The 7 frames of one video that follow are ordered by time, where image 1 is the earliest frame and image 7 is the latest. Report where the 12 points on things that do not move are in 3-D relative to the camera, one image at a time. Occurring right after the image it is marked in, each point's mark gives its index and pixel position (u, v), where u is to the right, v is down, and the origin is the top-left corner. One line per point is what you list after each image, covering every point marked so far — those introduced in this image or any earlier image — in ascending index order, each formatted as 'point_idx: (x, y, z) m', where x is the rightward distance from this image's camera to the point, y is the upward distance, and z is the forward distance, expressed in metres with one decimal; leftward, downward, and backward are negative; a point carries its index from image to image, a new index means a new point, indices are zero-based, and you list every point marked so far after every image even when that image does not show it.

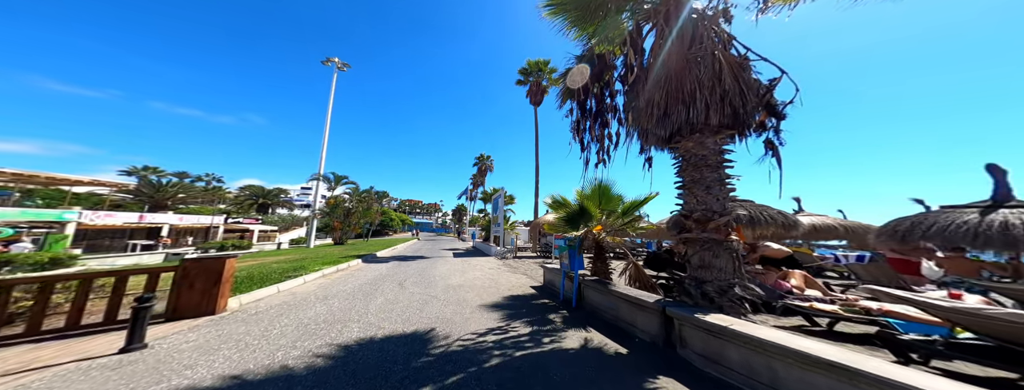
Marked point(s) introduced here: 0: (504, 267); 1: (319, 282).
0: (-0.4, -3.4, +11.7) m
1: (-5.8, -2.6, +7.6) m
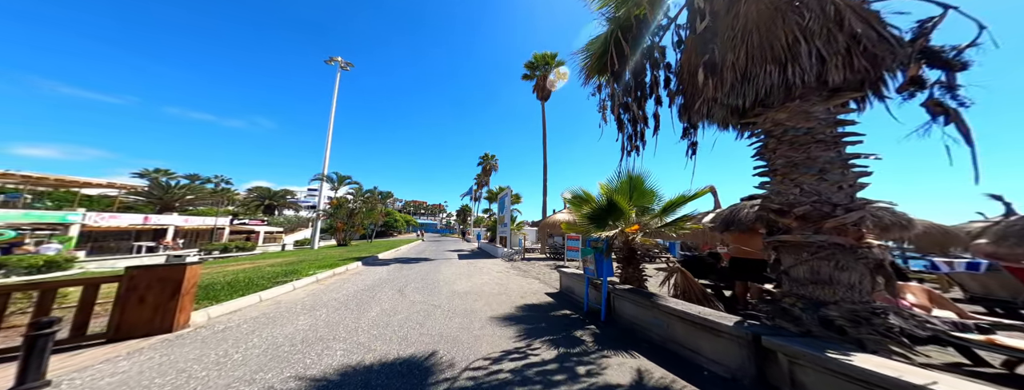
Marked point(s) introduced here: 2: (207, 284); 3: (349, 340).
0: (0.0, -3.3, +10.9) m
1: (-5.5, -2.5, +6.9) m
2: (-7.5, -2.2, +6.2) m
3: (-2.4, -2.1, +3.7) m
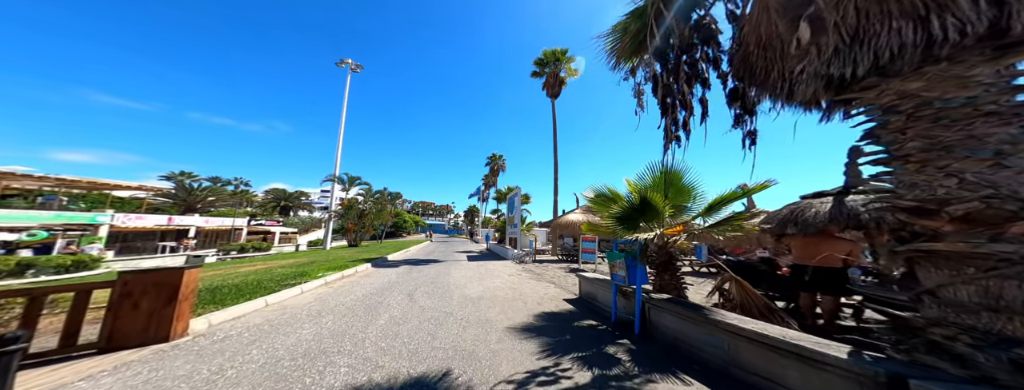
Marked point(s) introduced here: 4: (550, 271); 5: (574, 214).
0: (+0.5, -3.3, +10.4) m
1: (-5.1, -2.5, +6.6) m
2: (-7.1, -2.2, +6.1) m
3: (-2.1, -2.1, +3.4) m
4: (+1.5, -3.1, +10.3) m
5: (+3.4, -1.2, +14.7) m
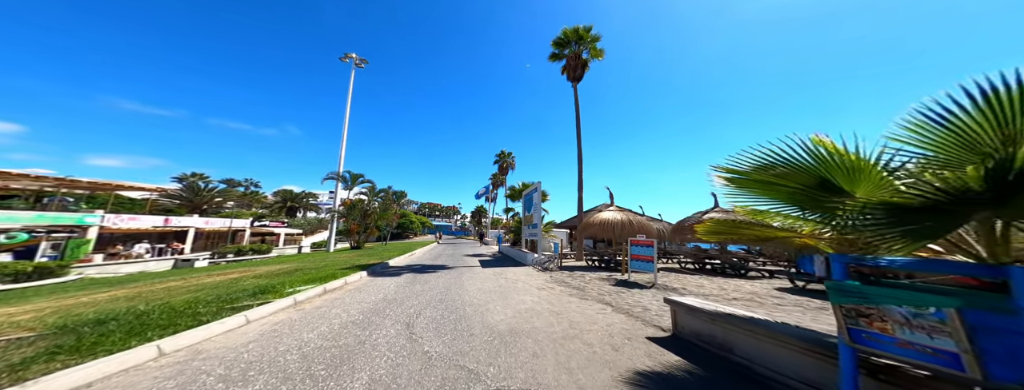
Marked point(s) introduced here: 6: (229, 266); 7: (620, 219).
0: (+1.5, -2.9, +8.1) m
1: (-4.2, -2.2, +4.5) m
2: (-6.3, -1.9, +4.0) m
3: (-1.3, -1.7, +1.1) m
4: (+2.4, -2.8, +8.0) m
5: (+4.5, -0.9, +12.3) m
6: (-19.7, -5.0, +17.6) m
7: (+5.1, -1.2, +11.7) m
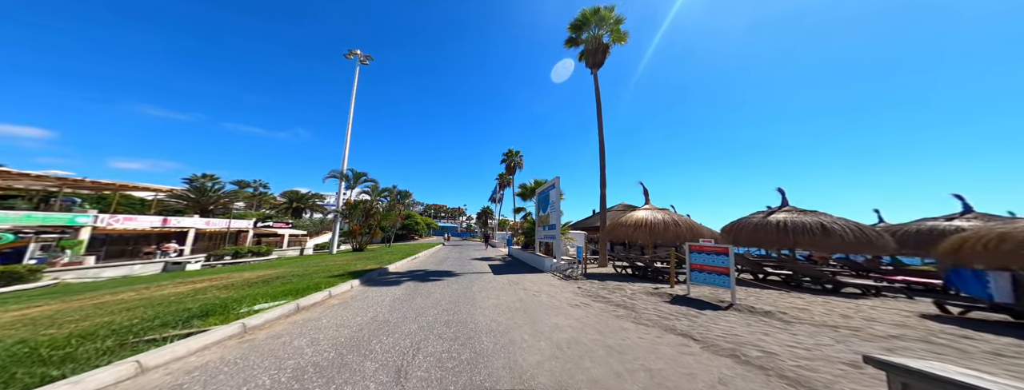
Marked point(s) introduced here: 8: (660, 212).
0: (+2.1, -2.7, +6.4) m
1: (-3.7, -2.0, +2.8) m
2: (-5.7, -1.6, +2.4) m
3: (-0.8, -1.5, -0.6) m
4: (+3.1, -2.6, +6.2) m
5: (+5.2, -0.7, +10.5) m
6: (-18.8, -4.8, +16.3) m
7: (+5.8, -1.0, +9.9) m
8: (+6.1, -0.7, +10.3) m
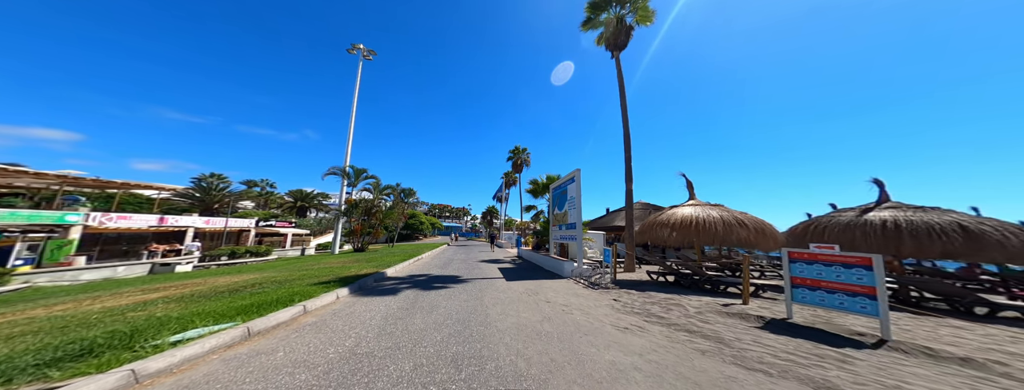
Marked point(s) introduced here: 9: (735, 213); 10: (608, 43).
0: (+2.7, -2.4, +4.7) m
1: (-3.2, -1.7, +1.3) m
2: (-5.3, -1.4, +0.8) m
3: (-0.4, -1.2, -2.2) m
4: (+3.6, -2.3, +4.5) m
5: (+5.9, -0.4, +8.7) m
6: (-18.1, -4.6, +15.0) m
7: (+6.4, -0.7, +8.1) m
8: (+6.7, -0.4, +8.5) m
9: (+7.0, -0.6, +8.1) m
10: (+6.1, +9.8, +16.3) m
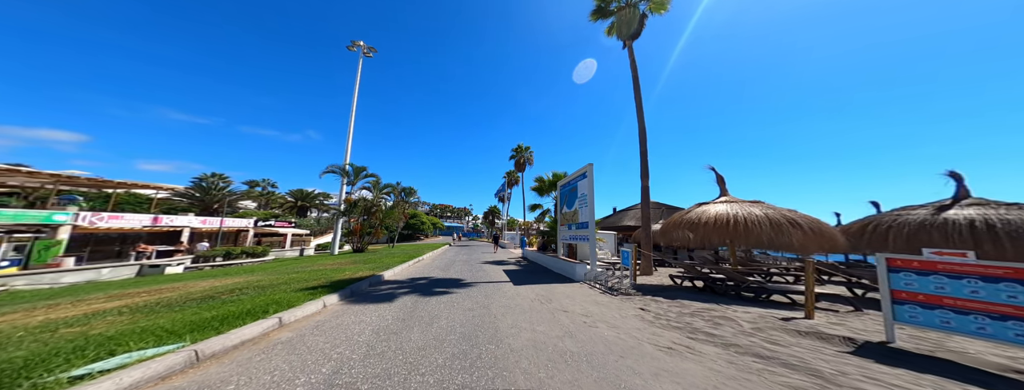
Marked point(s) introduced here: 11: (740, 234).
0: (+3.0, -2.3, +3.7) m
1: (-2.9, -1.5, +0.4) m
2: (-5.0, -1.2, 0.0) m
3: (-0.2, -1.0, -3.1) m
4: (+3.9, -2.1, +3.6) m
5: (+6.2, -0.3, +7.8) m
6: (-17.7, -4.5, +14.2) m
7: (+6.8, -0.5, +7.2) m
8: (+7.0, -0.3, +7.6) m
9: (+7.3, -0.4, +7.2) m
10: (+6.5, +10.0, +15.4) m
11: (+6.1, -1.0, +7.0) m
